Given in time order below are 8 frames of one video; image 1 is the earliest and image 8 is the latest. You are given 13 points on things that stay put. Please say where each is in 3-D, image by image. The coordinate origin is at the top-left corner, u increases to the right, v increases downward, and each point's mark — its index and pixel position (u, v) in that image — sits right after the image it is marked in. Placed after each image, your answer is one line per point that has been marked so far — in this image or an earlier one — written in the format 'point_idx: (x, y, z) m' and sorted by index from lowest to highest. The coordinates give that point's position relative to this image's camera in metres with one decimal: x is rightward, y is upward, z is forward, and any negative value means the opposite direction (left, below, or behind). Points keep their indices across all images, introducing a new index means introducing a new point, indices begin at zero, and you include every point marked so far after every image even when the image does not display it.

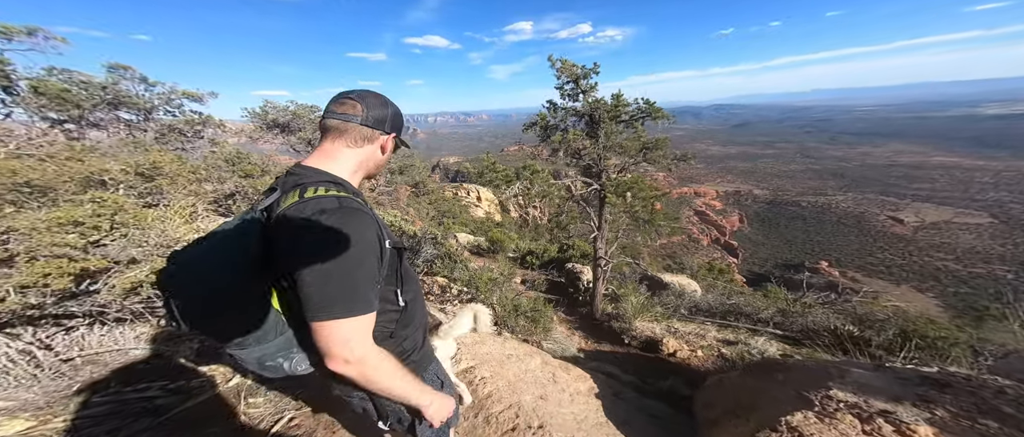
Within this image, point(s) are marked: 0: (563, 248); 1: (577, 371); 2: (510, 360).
0: (+2.3, -1.3, +15.9) m
1: (+1.3, -2.8, +6.2) m
2: (+0.1, -2.5, +5.8) m
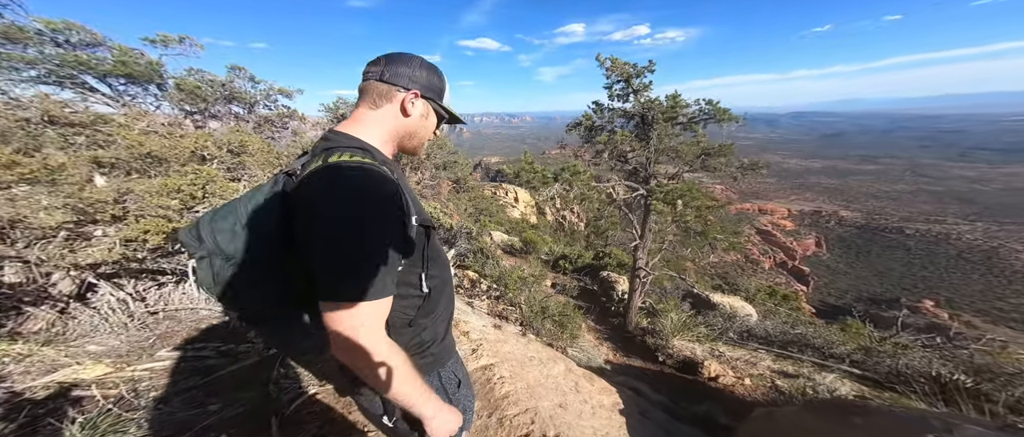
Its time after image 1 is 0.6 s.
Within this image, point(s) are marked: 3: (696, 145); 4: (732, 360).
0: (+4.0, -1.6, +15.3) m
1: (+1.7, -2.9, +5.8) m
2: (+0.4, -2.4, +5.6) m
3: (+5.1, +1.9, +9.0) m
4: (+5.5, -3.5, +8.1) m
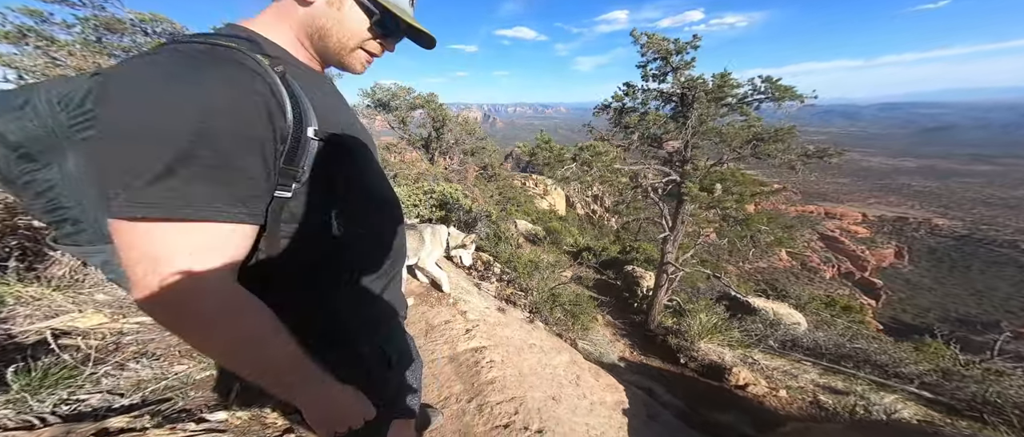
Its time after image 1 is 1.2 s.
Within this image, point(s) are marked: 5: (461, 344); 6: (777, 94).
0: (+5.1, -1.3, +14.4) m
1: (+1.6, -2.5, +5.3) m
2: (+0.3, -2.0, +5.2) m
3: (+5.6, +2.1, +8.0) m
4: (+5.6, -3.3, +7.1) m
5: (-0.8, -2.0, +5.1) m
6: (+6.2, +2.8, +7.5) m
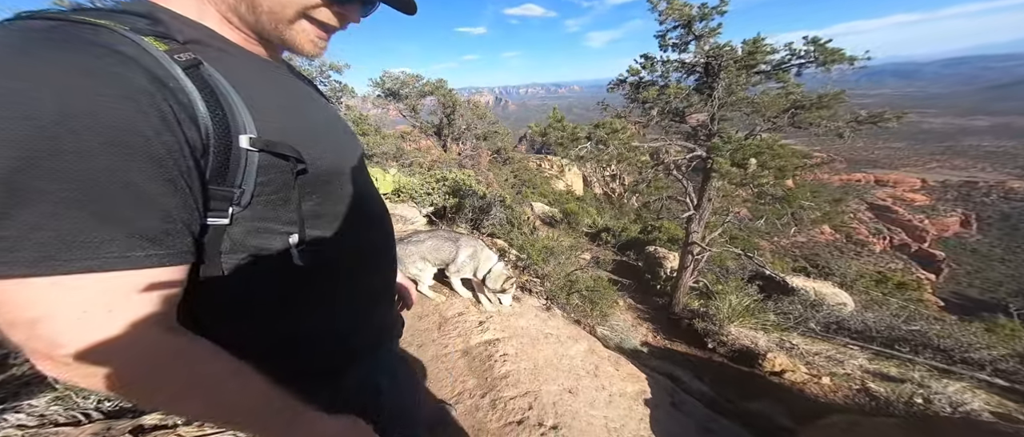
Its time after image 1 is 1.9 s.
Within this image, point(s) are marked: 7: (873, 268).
0: (+5.9, -0.4, +13.7) m
1: (+1.8, -2.2, +4.9) m
2: (+0.5, -1.8, +4.9) m
3: (+5.8, +2.7, +7.2) m
4: (+6.0, -2.7, +6.5) m
5: (-0.6, -1.8, +4.9) m
6: (+6.3, +3.4, +6.6) m
7: (+21.8, -3.0, +19.3) m
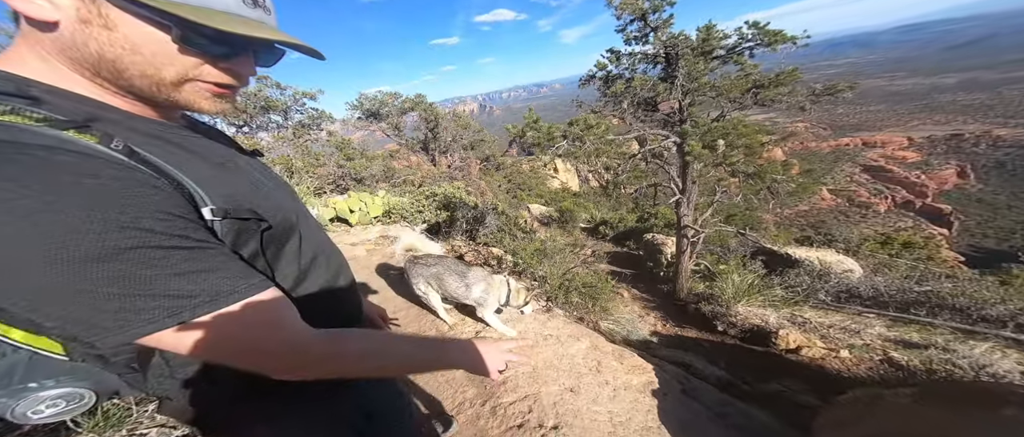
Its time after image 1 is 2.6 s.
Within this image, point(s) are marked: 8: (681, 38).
0: (+5.7, 0.0, +13.6) m
1: (+1.8, -2.1, +4.7) m
2: (+0.5, -1.9, +4.8) m
3: (+5.2, +3.2, +7.0) m
4: (+6.1, -2.2, +6.3) m
5: (-0.6, -2.0, +4.7) m
6: (+5.6, +3.9, +6.5) m
7: (+21.8, -0.7, +19.1) m
8: (+3.7, +4.0, +6.9) m
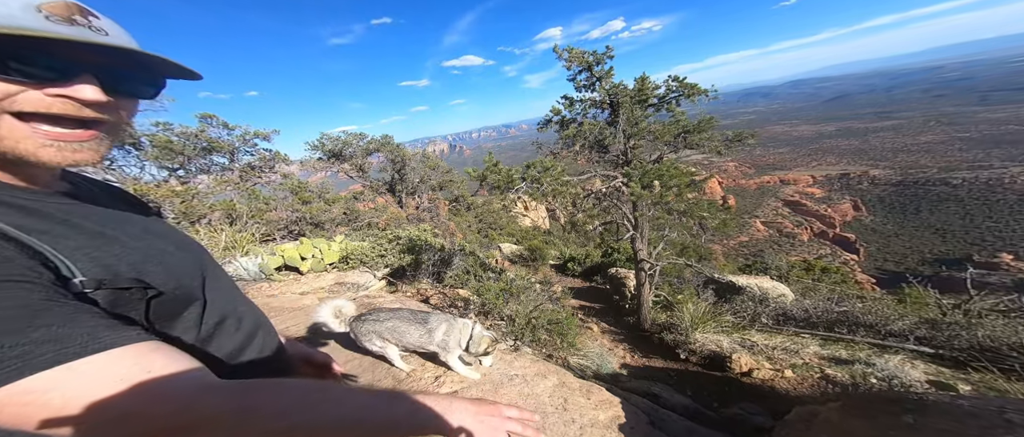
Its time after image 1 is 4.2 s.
0: (+4.1, -1.5, +14.2) m
1: (+1.3, -2.6, +4.8) m
2: (0.0, -2.4, +4.7) m
3: (+4.3, +2.4, +8.1) m
4: (+5.4, -2.8, +6.9) m
5: (-1.1, -2.5, +4.5) m
6: (+4.7, +3.2, +7.7) m
7: (+19.5, -2.6, +21.5) m
8: (+2.8, +3.2, +7.9) m
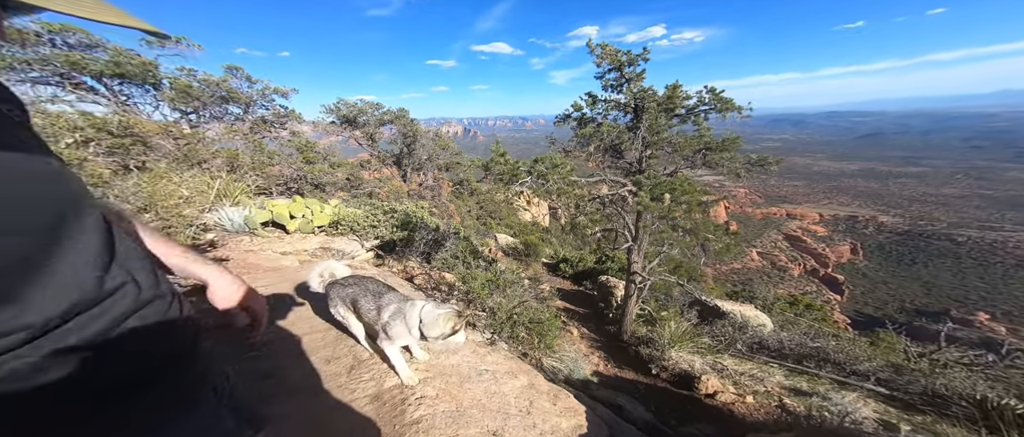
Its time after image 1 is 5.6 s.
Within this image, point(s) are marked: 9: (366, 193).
0: (+3.8, -1.7, +14.3) m
1: (+0.9, -2.7, +4.9) m
2: (-0.4, -2.3, +4.8) m
3: (+4.5, +1.9, +8.0) m
4: (+4.8, -3.4, +7.0) m
5: (-1.5, -2.3, +4.6) m
6: (+5.0, +2.6, +7.6) m
7: (+18.9, -4.9, +21.6) m
8: (+3.1, +2.9, +7.8) m
9: (-6.2, +1.1, +13.3) m
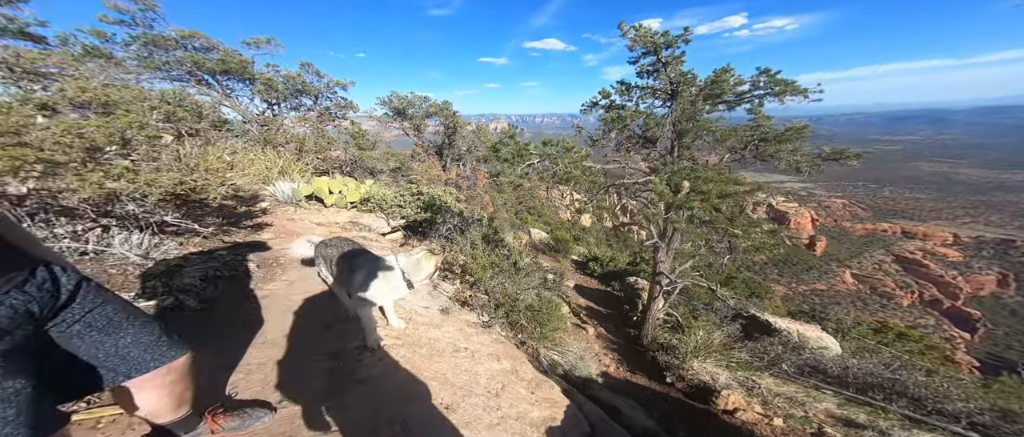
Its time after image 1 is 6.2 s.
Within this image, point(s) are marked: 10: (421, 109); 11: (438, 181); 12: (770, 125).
0: (+5.3, -1.8, +13.4) m
1: (+0.7, -2.6, +4.7) m
2: (-0.5, -2.1, +4.8) m
3: (+5.1, +1.9, +7.1) m
4: (+5.0, -3.5, +6.0) m
5: (-1.6, -2.0, +4.8) m
6: (+5.6, +2.6, +6.6) m
7: (+21.3, -5.8, +17.9) m
8: (+3.8, +3.0, +7.2) m
9: (-4.5, +1.6, +14.2) m
10: (-5.2, +6.2, +19.2) m
11: (-3.4, +1.7, +15.8) m
12: (+5.5, +2.0, +7.0) m
